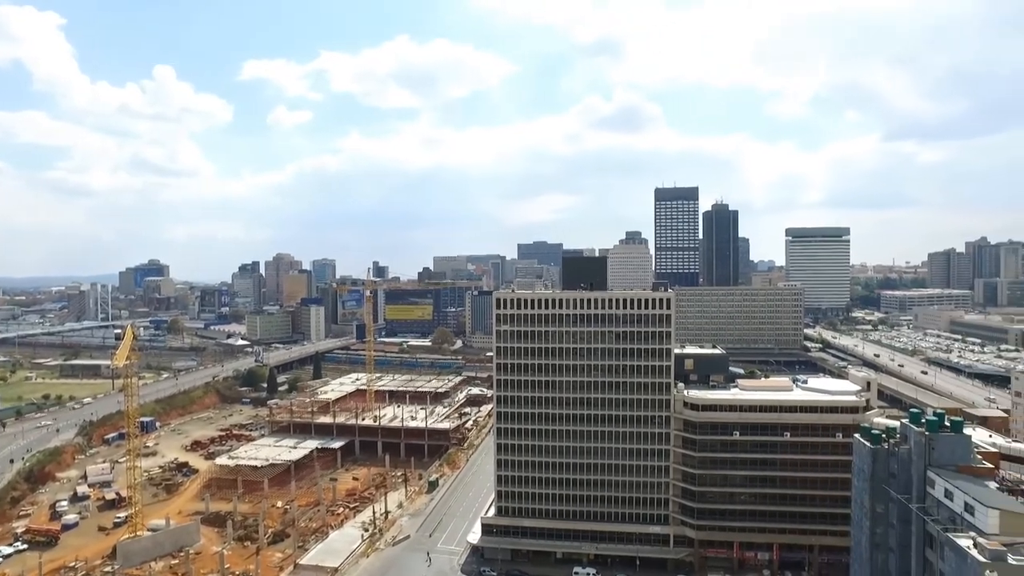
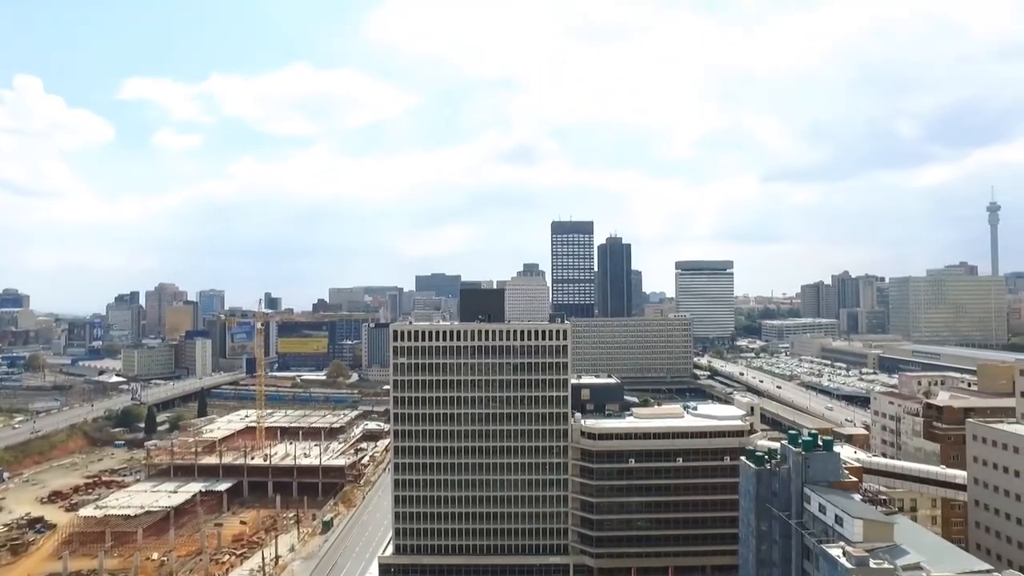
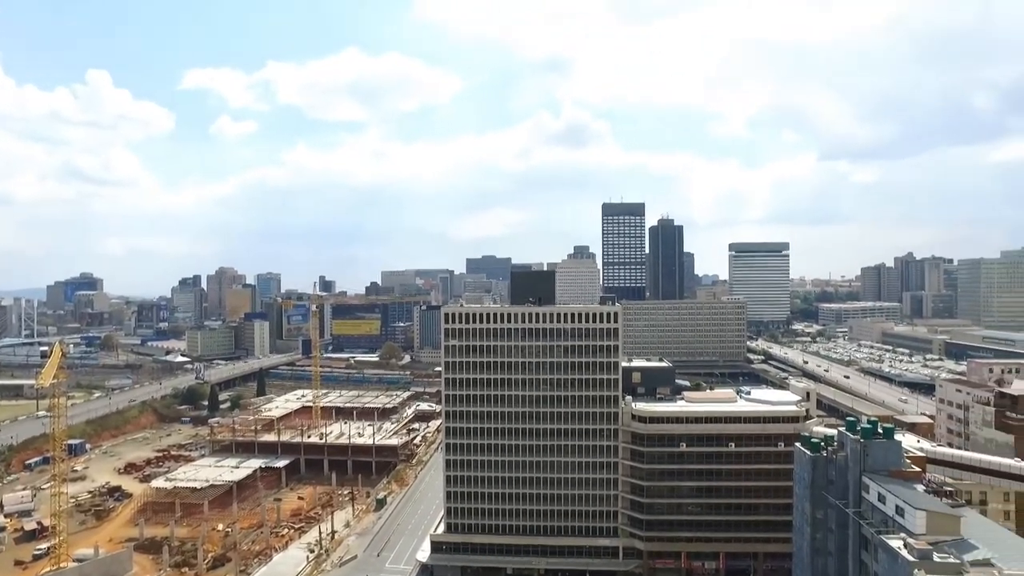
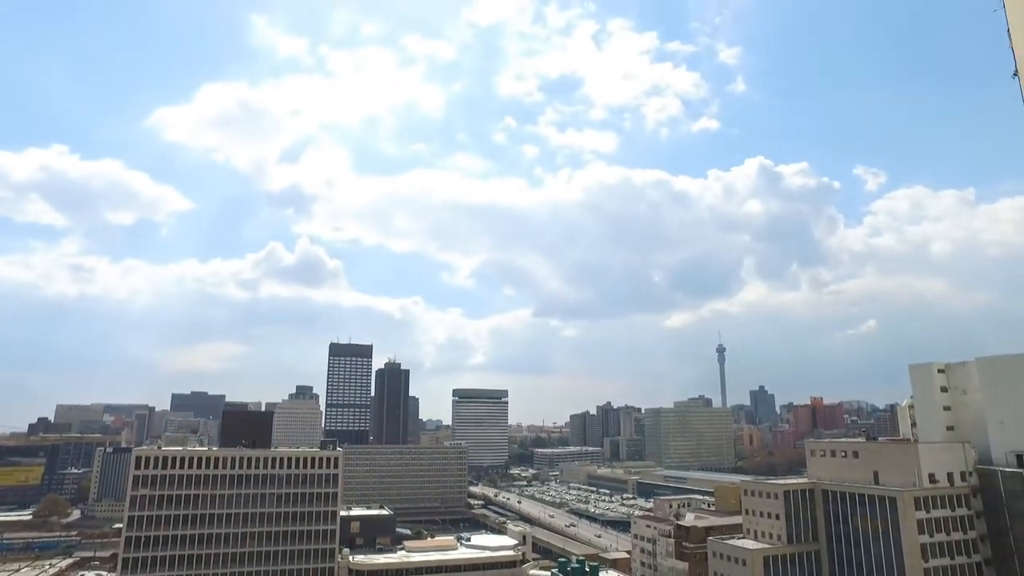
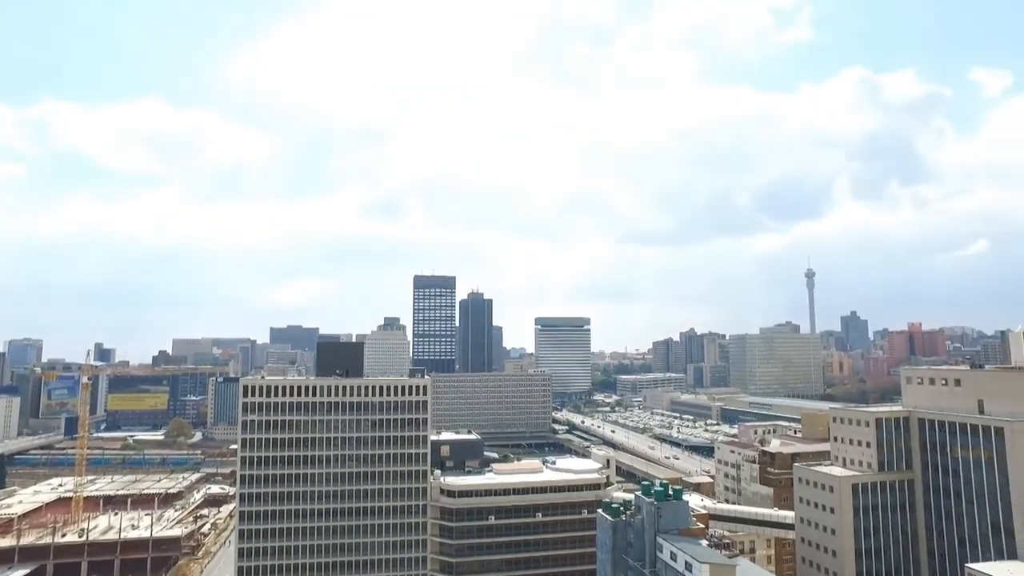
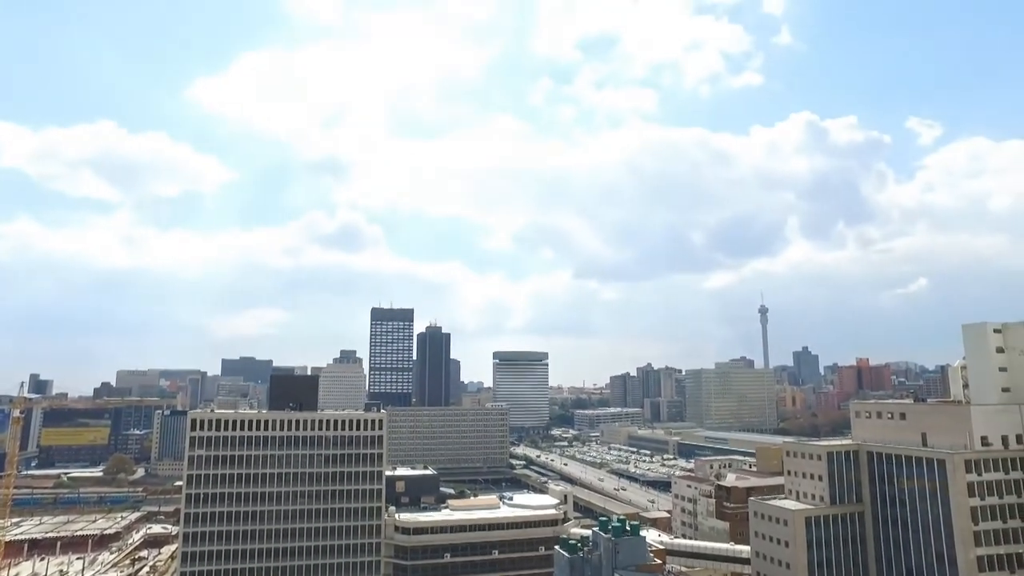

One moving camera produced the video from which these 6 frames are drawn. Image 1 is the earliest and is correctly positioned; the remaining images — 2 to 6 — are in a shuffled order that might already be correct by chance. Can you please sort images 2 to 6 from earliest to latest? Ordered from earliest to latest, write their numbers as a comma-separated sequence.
3, 2, 5, 6, 4
